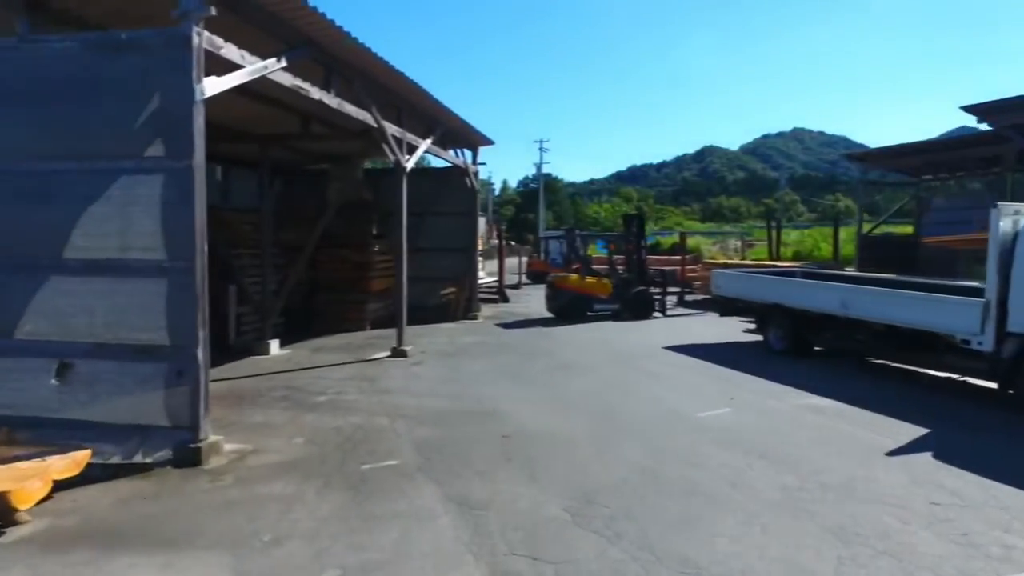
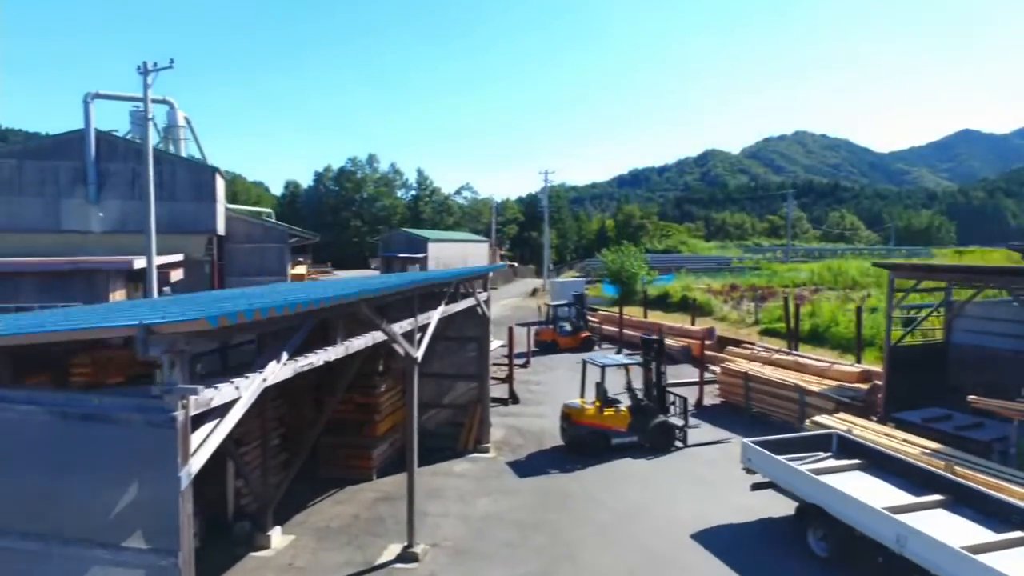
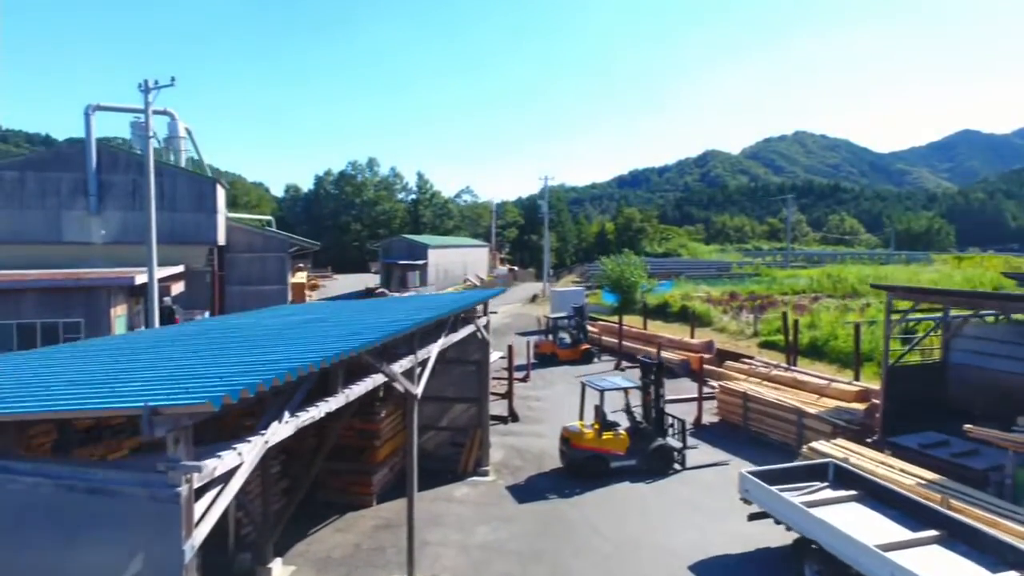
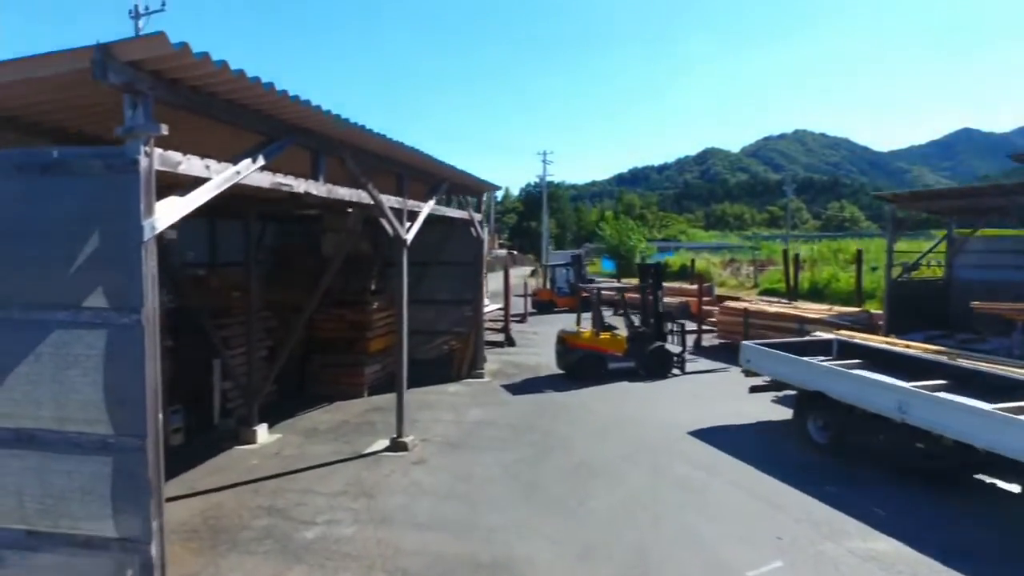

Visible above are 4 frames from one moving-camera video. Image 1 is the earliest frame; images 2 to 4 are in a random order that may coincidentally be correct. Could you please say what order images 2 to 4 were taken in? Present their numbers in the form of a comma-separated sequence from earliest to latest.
4, 2, 3
